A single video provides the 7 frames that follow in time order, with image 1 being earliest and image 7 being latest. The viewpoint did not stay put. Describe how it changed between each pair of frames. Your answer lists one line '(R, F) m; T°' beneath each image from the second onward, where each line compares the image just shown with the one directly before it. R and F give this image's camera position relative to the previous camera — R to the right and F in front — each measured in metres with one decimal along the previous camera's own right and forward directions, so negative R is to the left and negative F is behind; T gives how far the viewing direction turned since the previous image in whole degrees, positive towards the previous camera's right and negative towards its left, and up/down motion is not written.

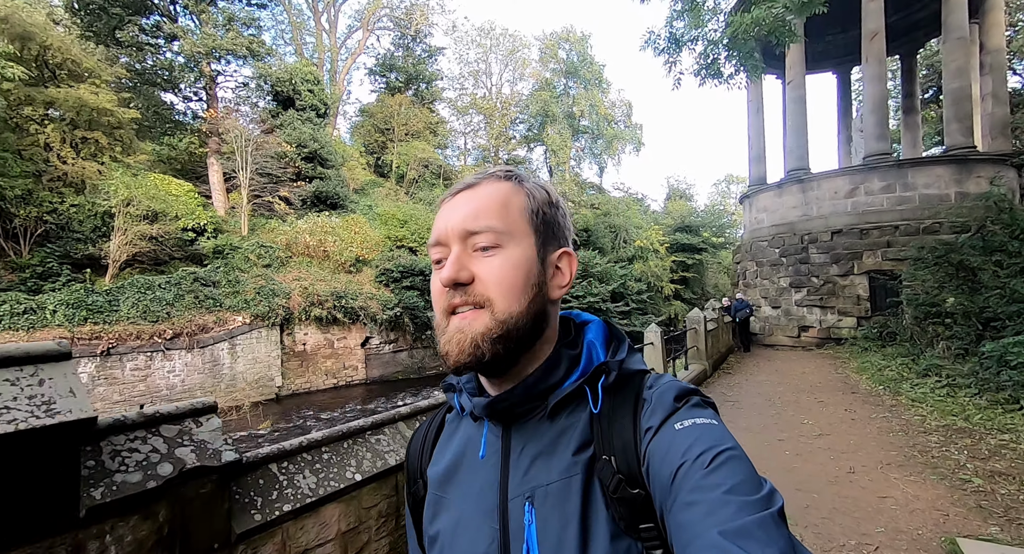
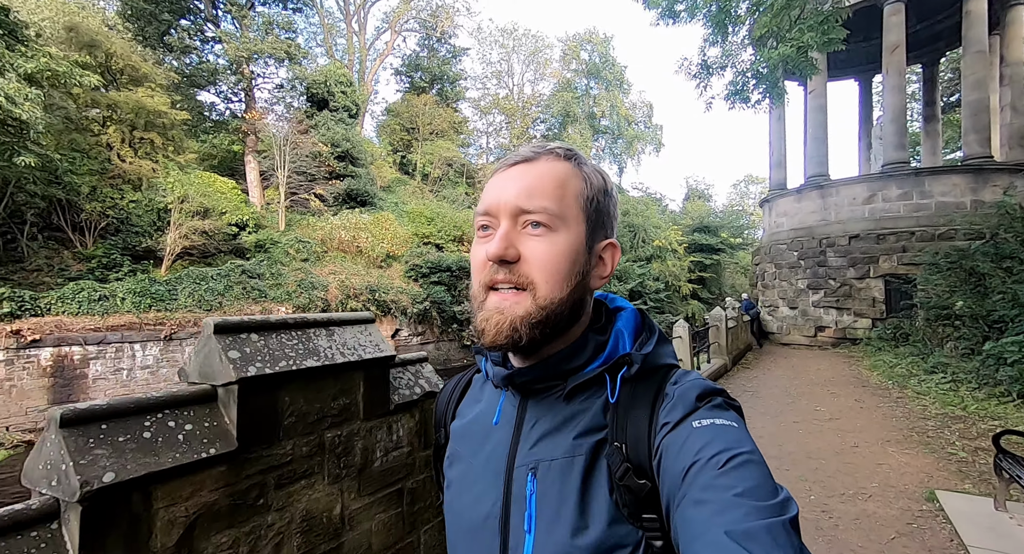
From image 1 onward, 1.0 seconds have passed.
(-0.4, -0.7) m; -2°
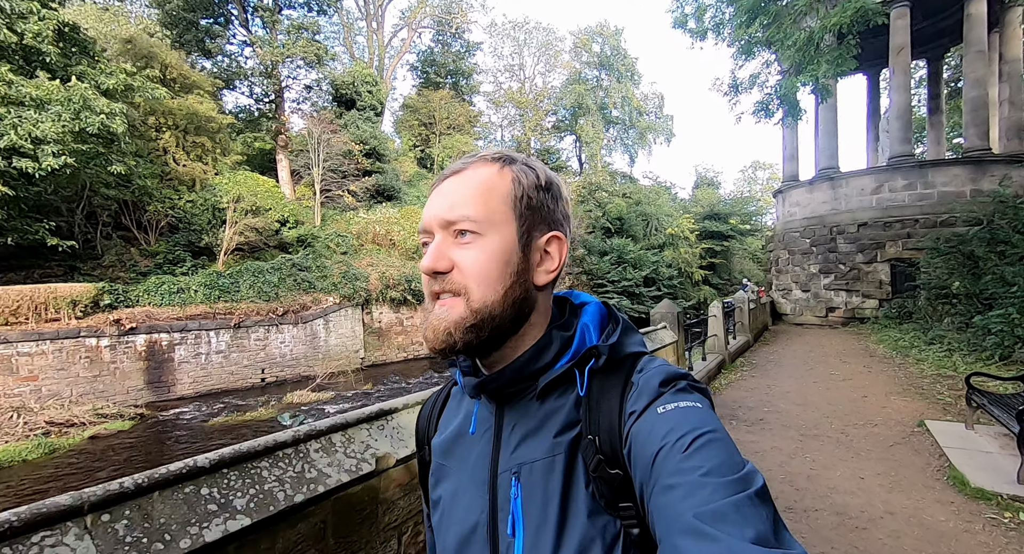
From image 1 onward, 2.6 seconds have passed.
(-0.8, -1.1) m; -1°
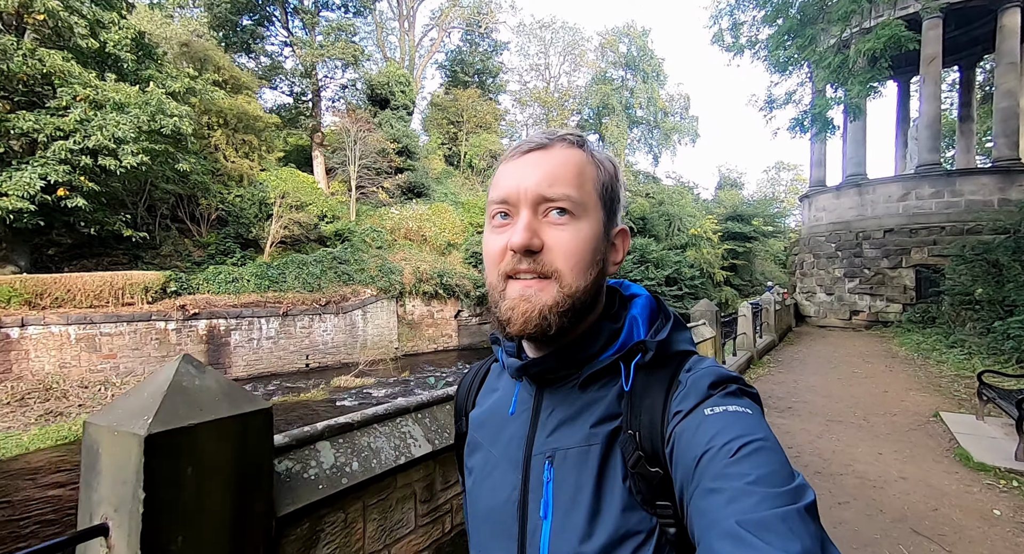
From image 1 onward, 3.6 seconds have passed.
(-0.4, -0.6) m; -2°
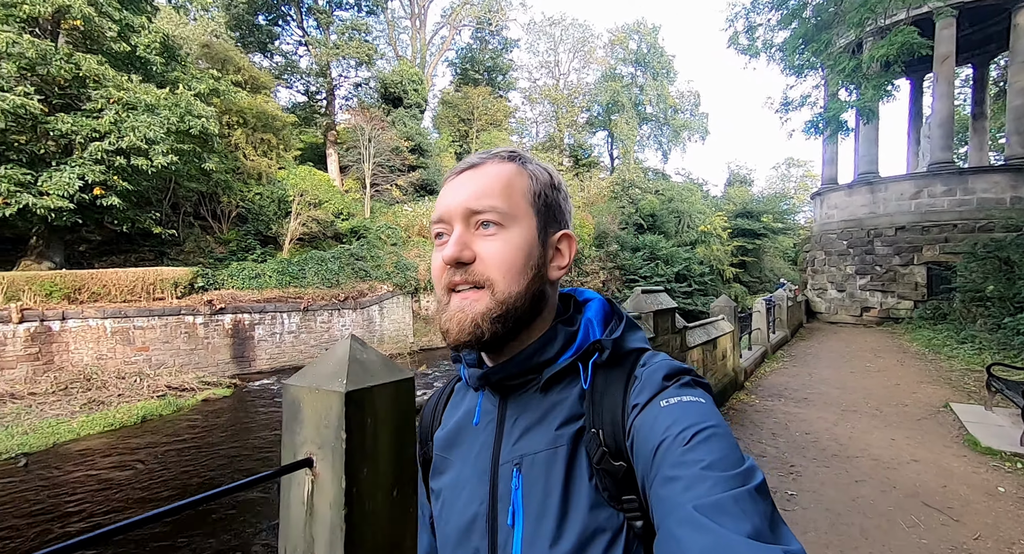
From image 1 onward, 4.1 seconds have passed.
(-0.2, -0.3) m; -1°
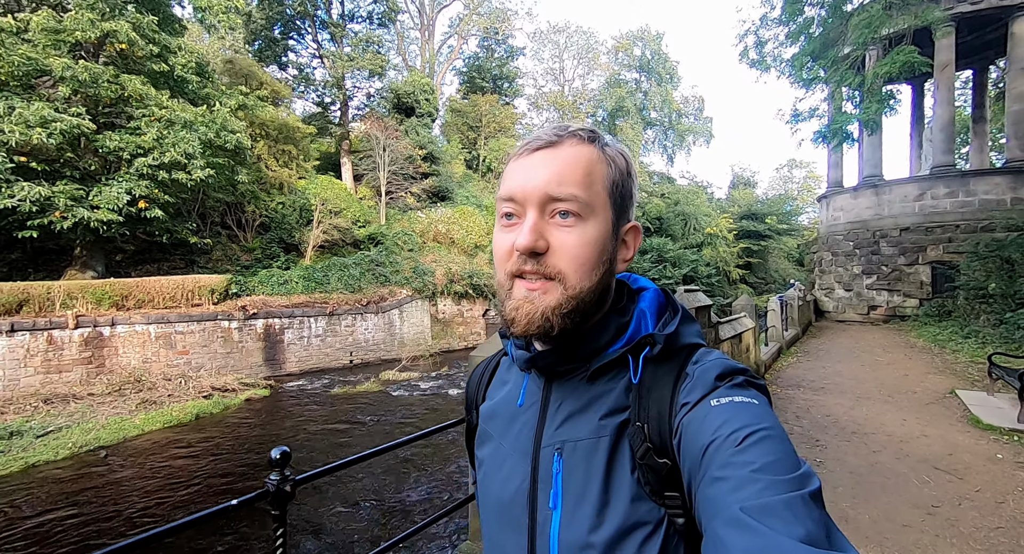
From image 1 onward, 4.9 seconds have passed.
(-0.4, -0.5) m; 0°
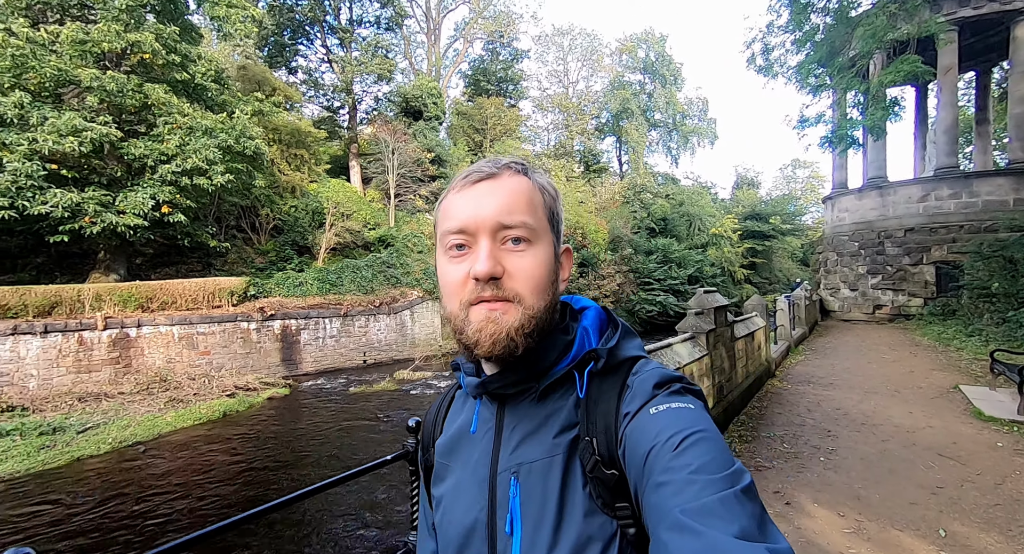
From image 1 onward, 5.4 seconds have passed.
(-0.2, -0.3) m; 0°
